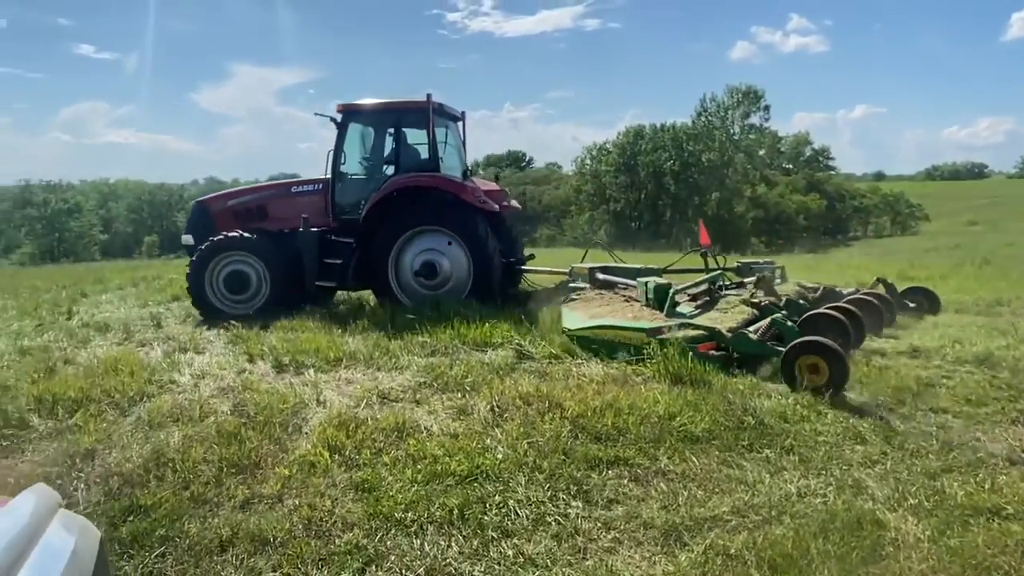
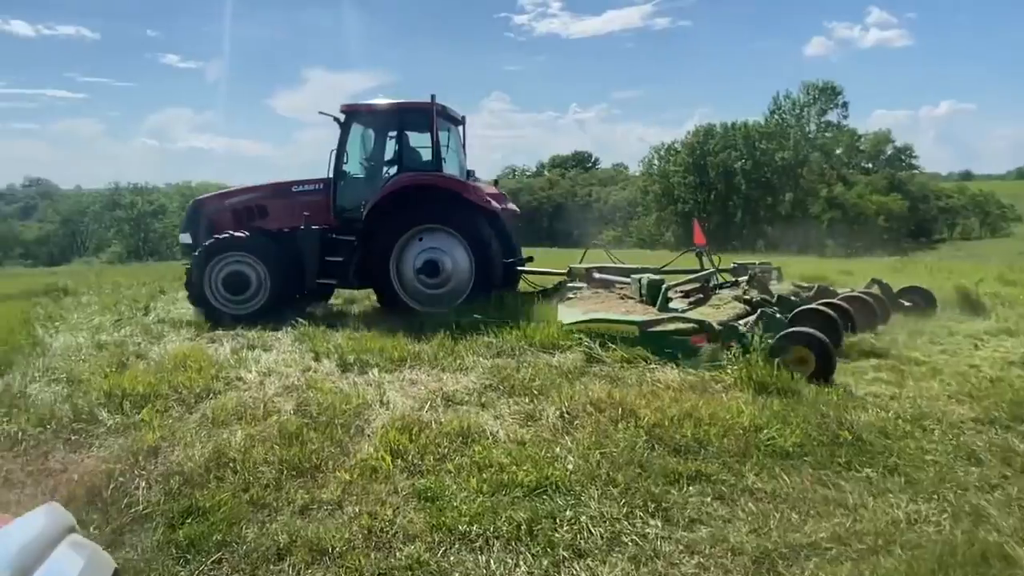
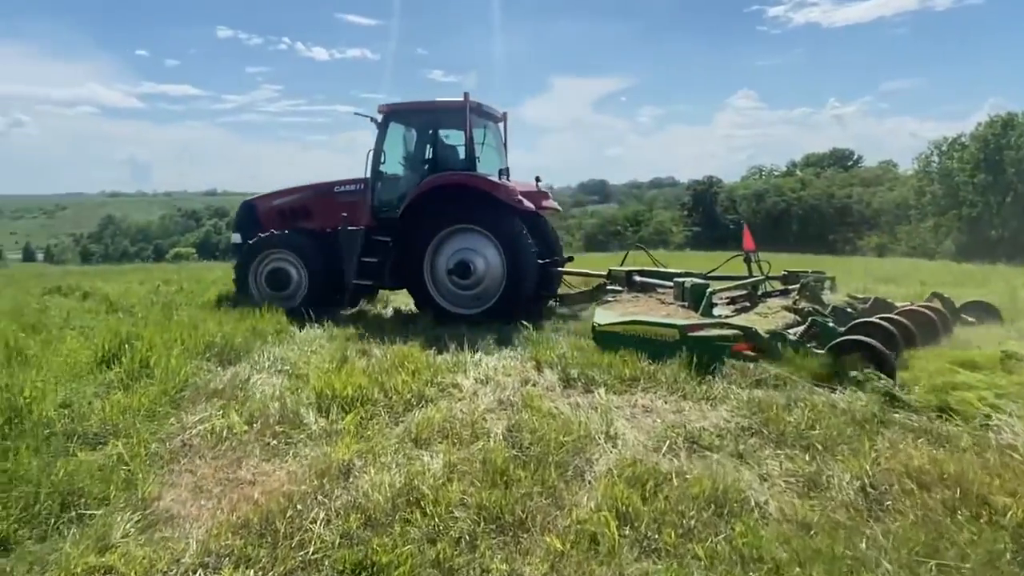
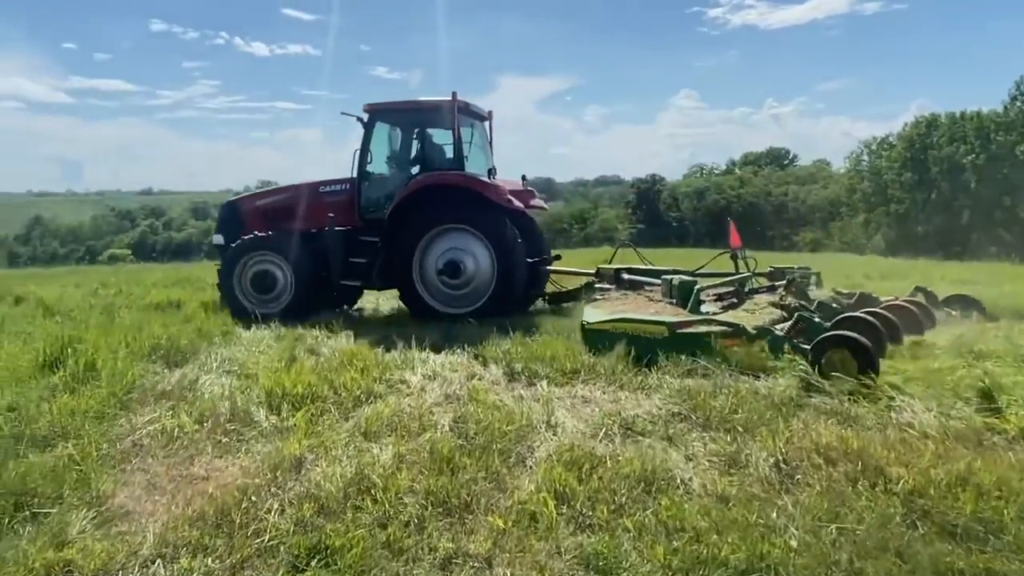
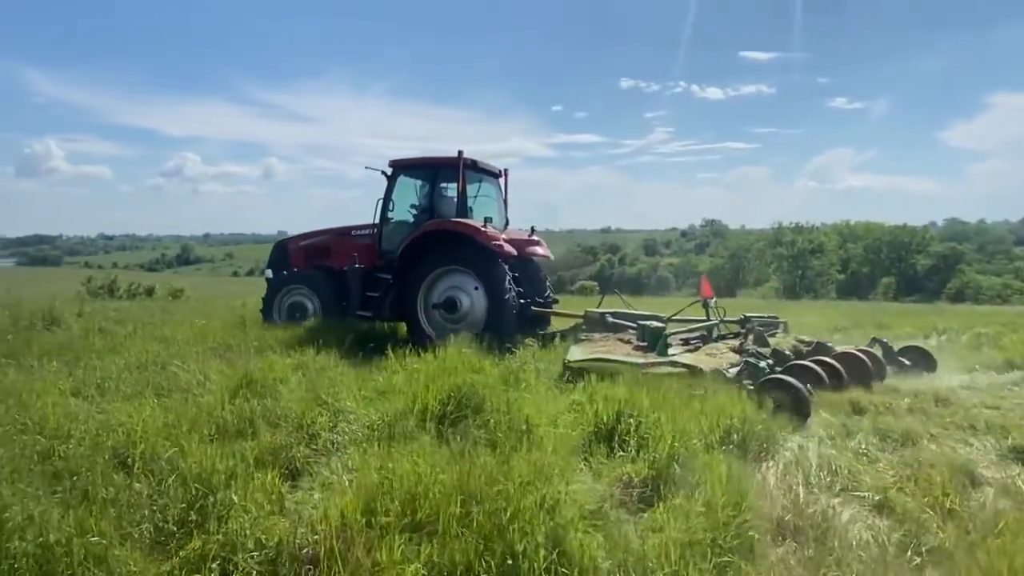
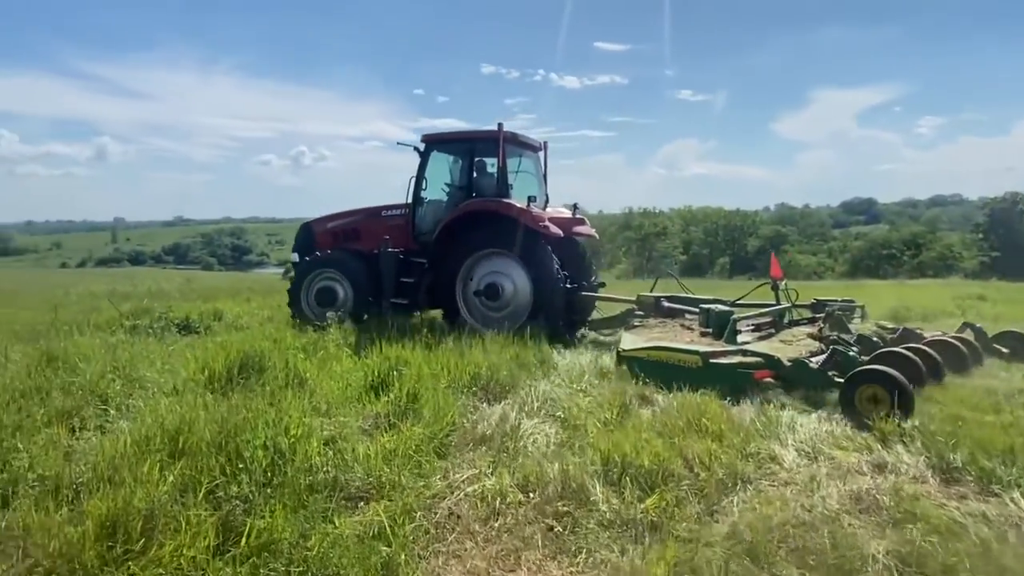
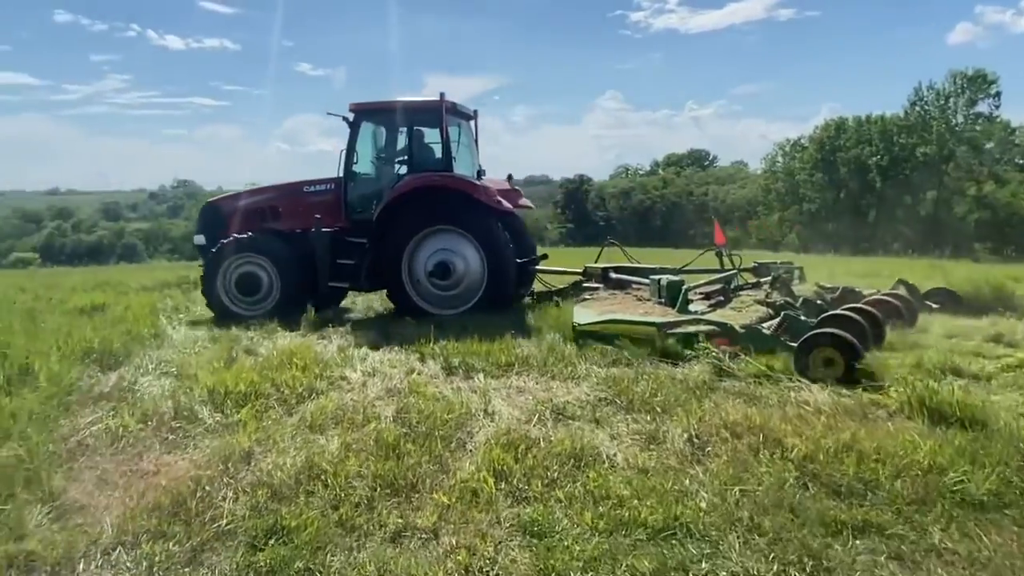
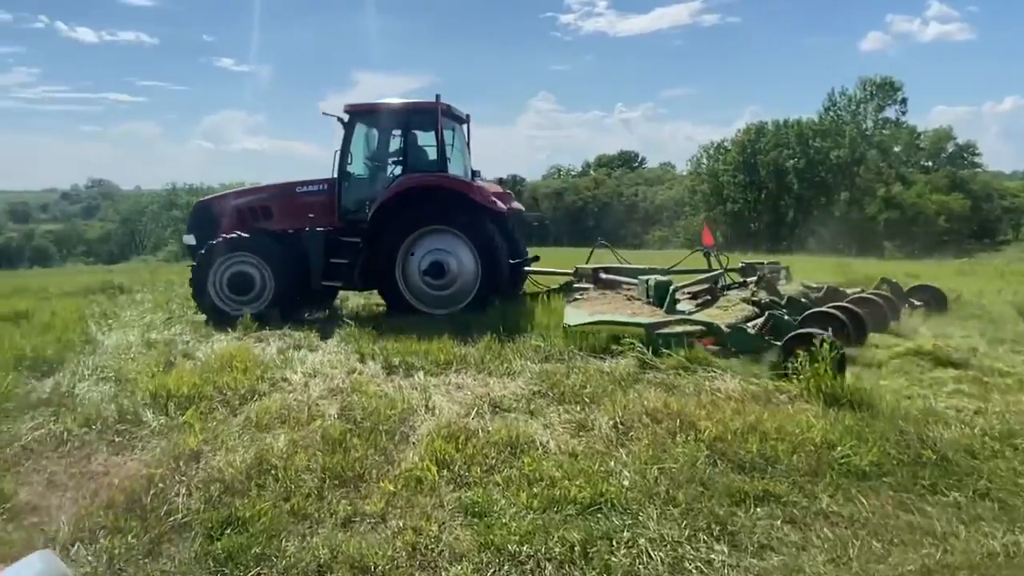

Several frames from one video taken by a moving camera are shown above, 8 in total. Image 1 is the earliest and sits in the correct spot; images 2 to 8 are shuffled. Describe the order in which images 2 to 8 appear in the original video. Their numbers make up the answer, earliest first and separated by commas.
2, 8, 7, 4, 3, 6, 5
